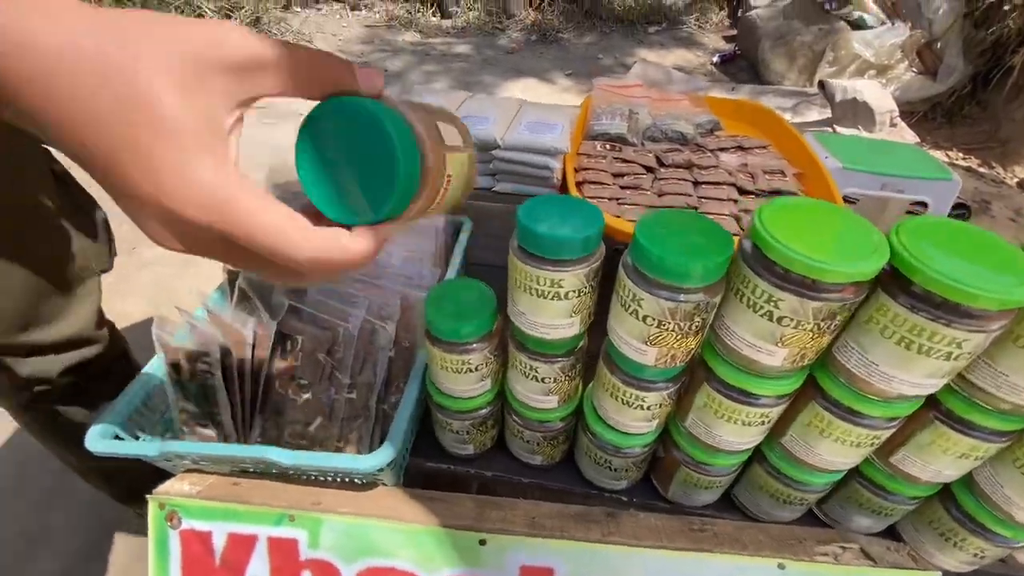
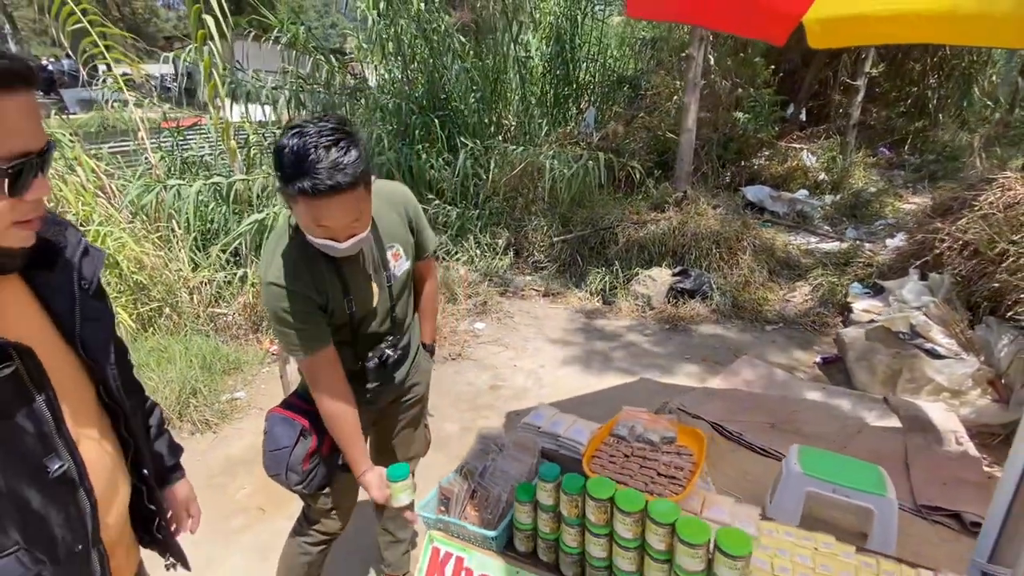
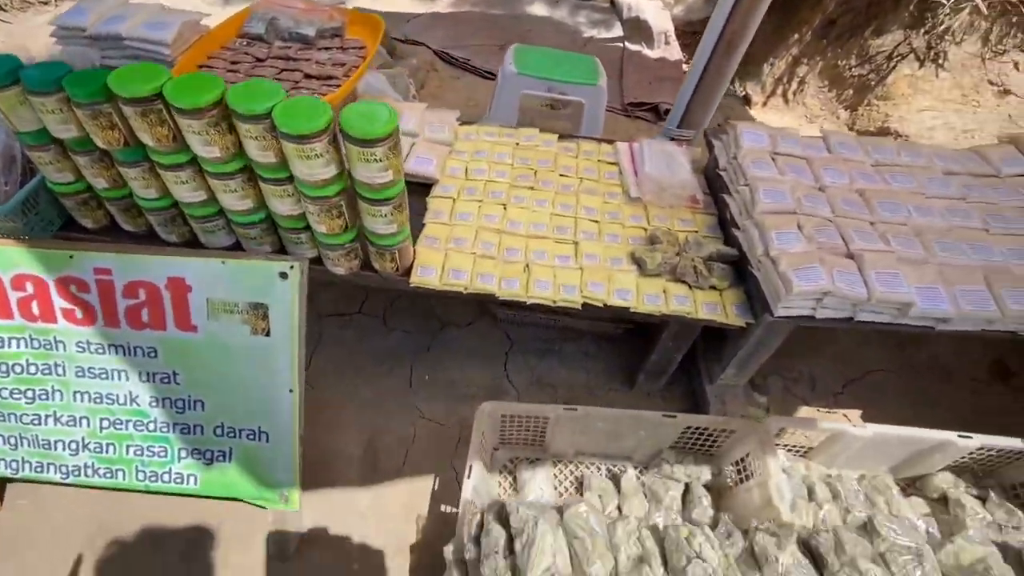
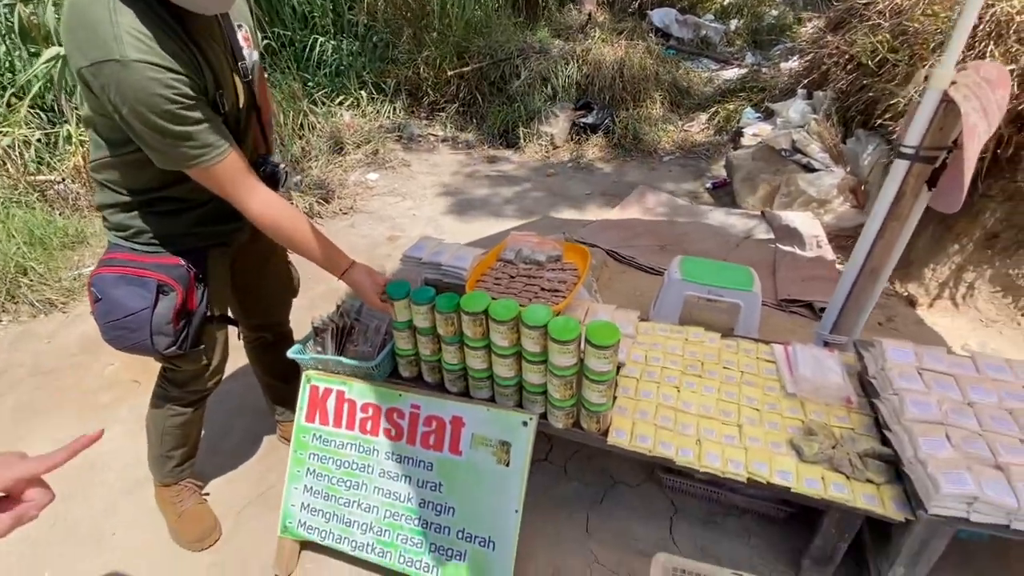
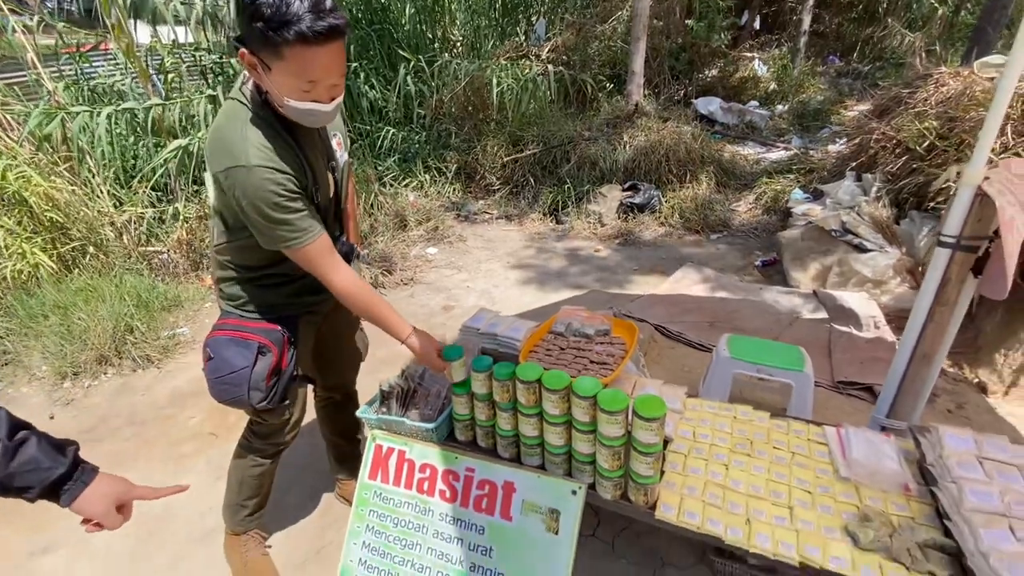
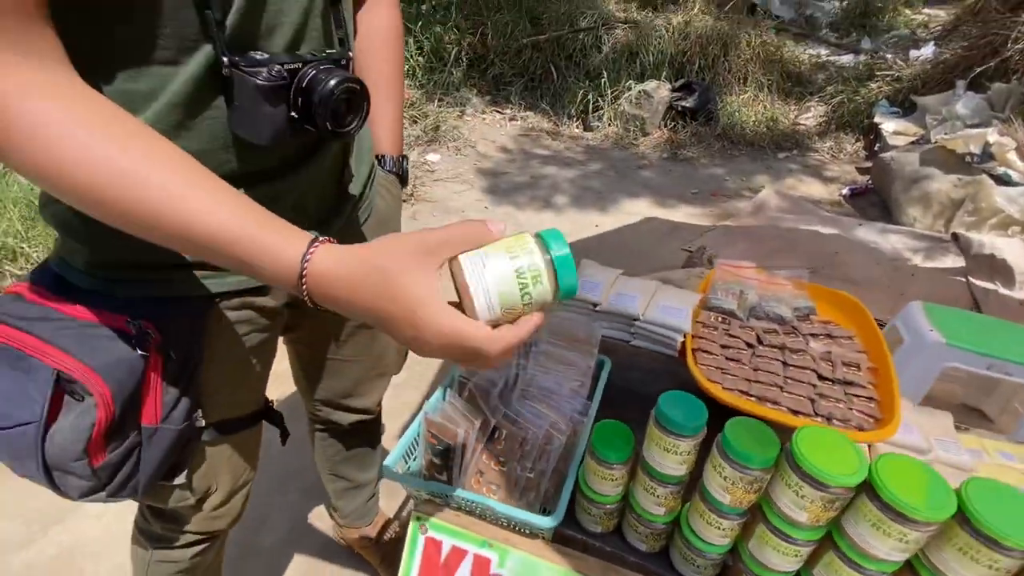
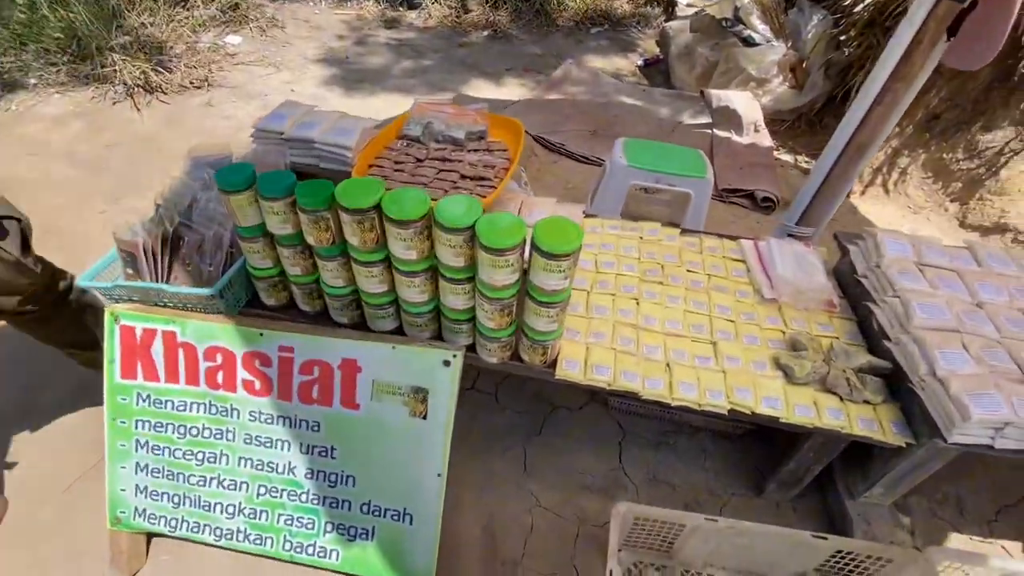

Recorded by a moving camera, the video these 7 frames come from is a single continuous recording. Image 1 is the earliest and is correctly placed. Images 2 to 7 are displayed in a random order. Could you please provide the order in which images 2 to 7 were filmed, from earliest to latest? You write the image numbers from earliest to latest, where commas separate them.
6, 2, 5, 4, 7, 3
